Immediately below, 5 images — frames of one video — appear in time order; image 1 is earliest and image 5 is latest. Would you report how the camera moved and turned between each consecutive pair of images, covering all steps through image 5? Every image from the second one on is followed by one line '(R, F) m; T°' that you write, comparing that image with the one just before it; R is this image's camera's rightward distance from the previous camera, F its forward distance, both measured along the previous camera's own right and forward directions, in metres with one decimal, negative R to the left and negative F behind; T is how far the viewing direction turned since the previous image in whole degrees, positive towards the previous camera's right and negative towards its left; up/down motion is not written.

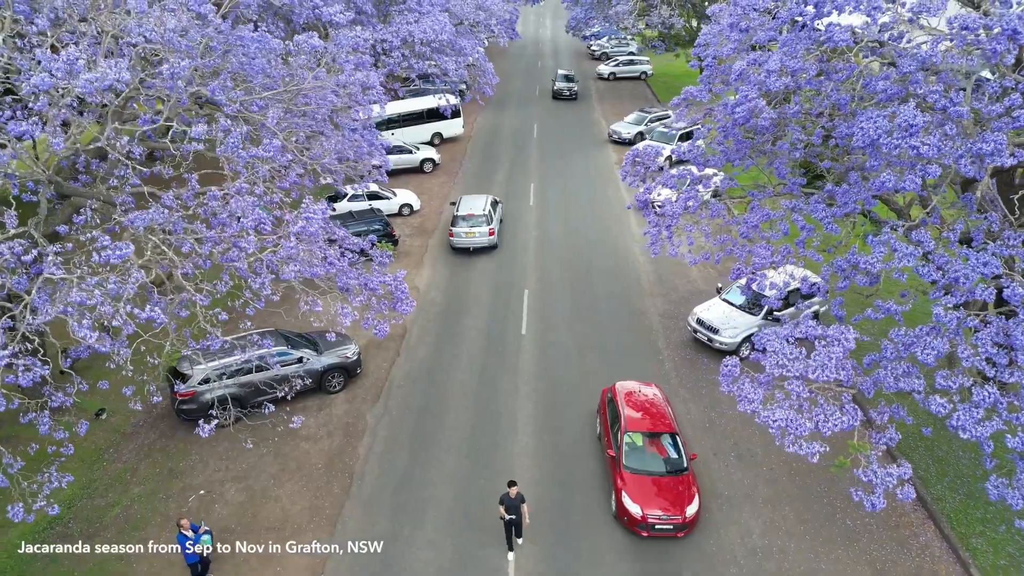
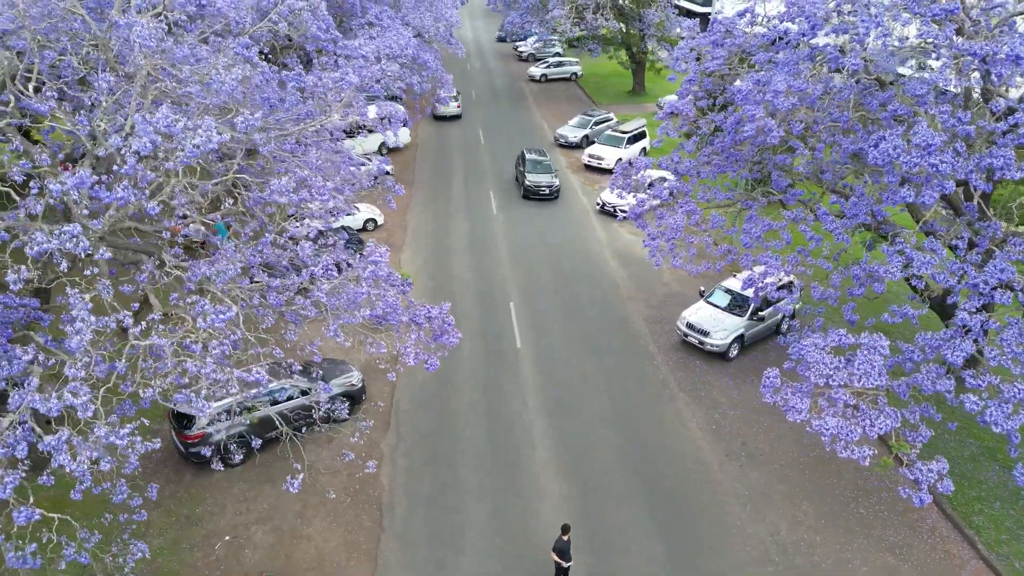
(-1.5, 0.0) m; +5°
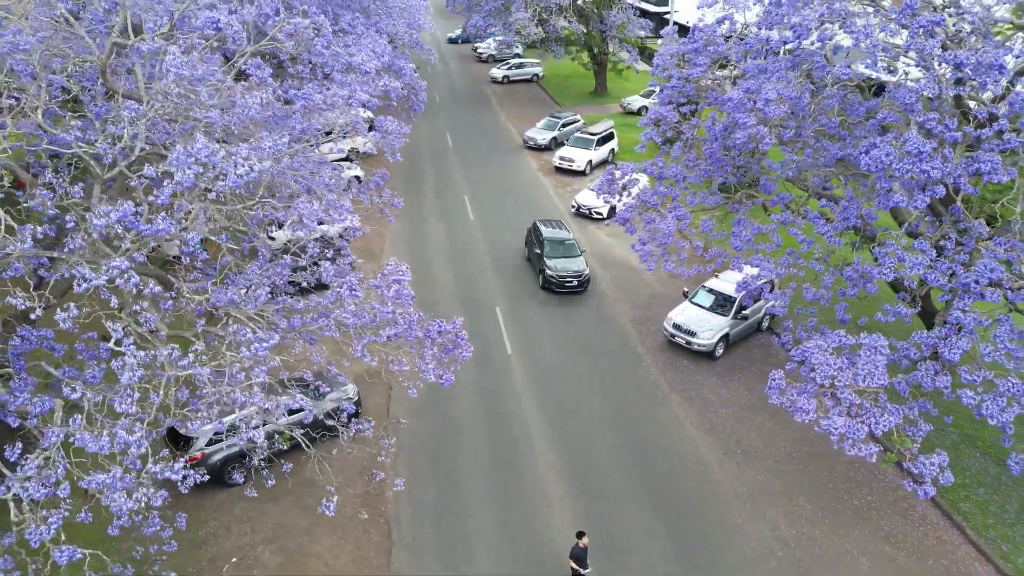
(-0.6, -0.1) m; +3°
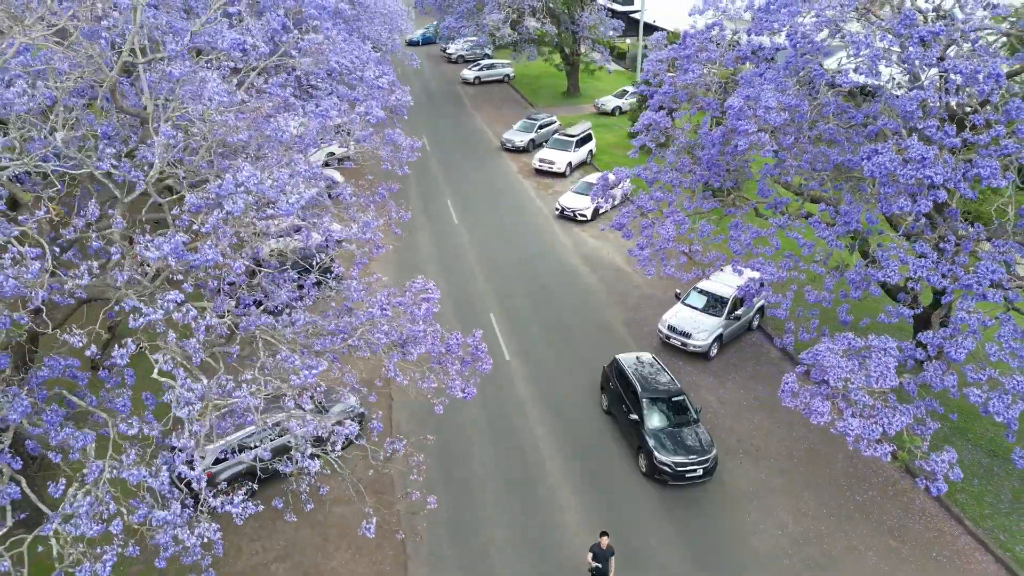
(-0.6, 0.0) m; +2°
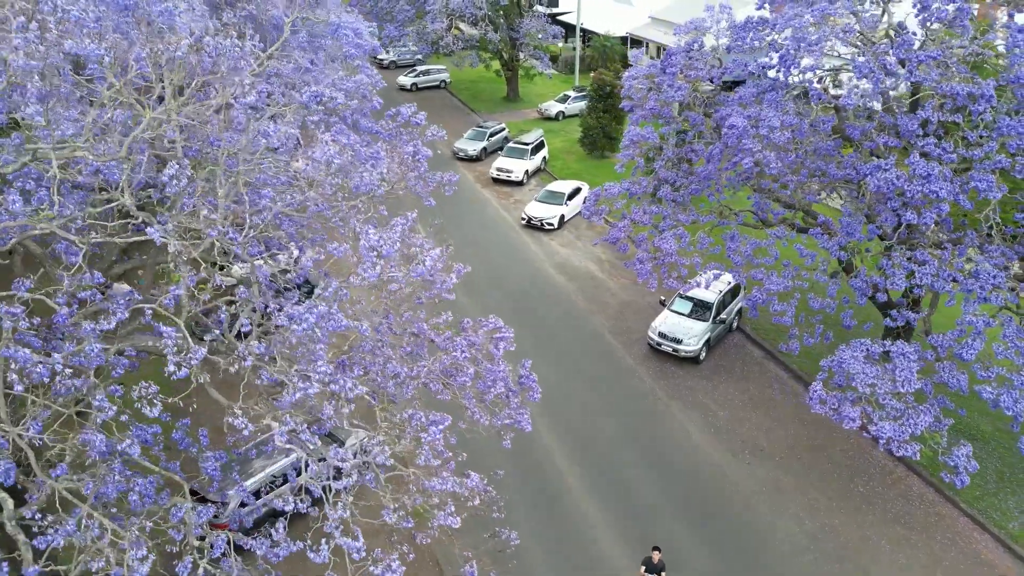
(-1.5, -0.1) m; +5°
